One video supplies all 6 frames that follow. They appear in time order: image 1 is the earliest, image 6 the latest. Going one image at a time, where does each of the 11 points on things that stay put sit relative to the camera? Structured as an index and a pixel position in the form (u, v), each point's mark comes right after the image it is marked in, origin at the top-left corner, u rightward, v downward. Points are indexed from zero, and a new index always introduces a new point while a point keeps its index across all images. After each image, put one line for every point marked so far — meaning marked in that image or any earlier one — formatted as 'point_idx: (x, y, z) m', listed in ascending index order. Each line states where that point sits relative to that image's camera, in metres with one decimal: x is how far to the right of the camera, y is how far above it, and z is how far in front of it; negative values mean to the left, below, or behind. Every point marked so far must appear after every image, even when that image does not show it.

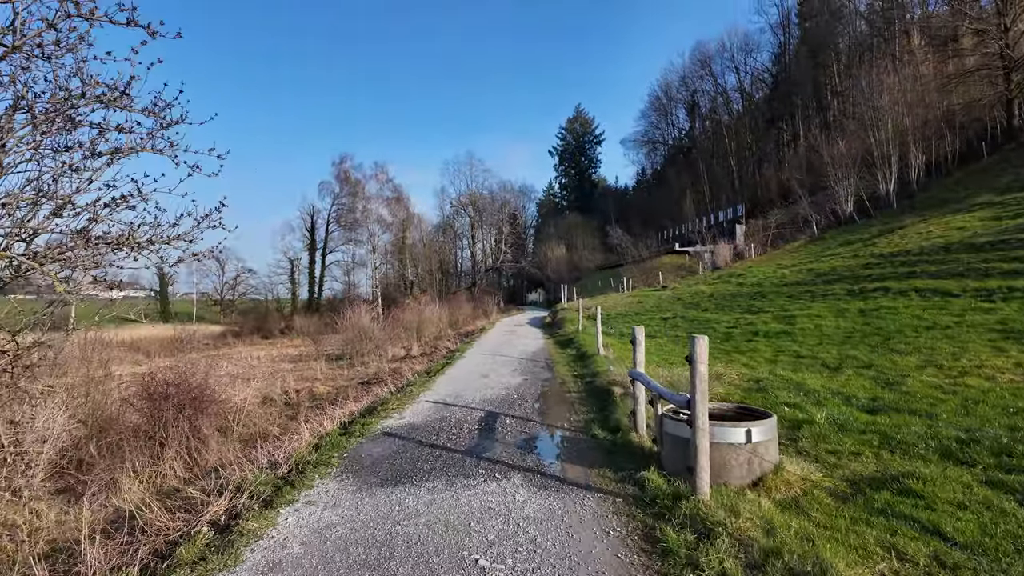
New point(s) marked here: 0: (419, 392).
0: (-1.5, -1.7, +7.7) m
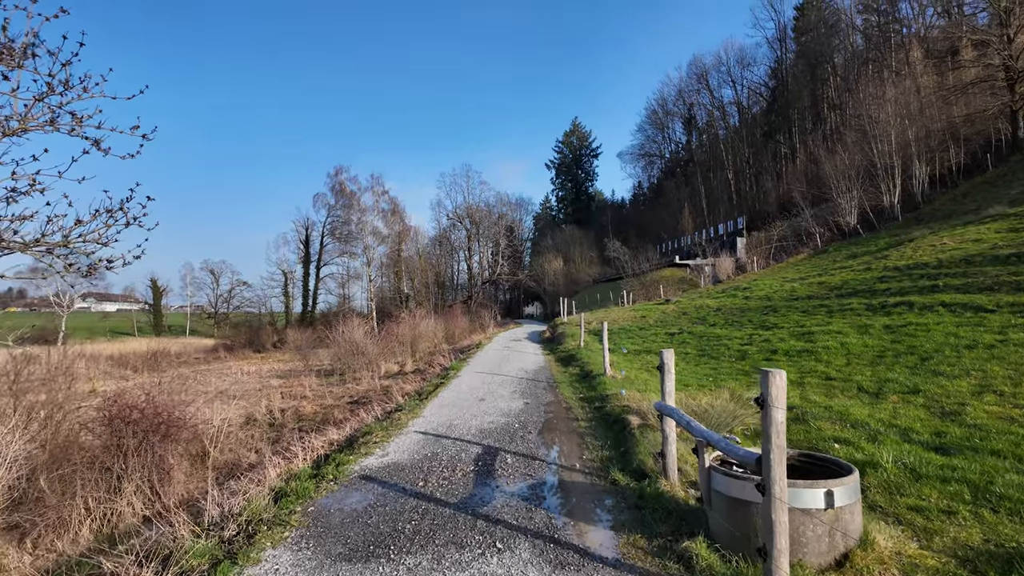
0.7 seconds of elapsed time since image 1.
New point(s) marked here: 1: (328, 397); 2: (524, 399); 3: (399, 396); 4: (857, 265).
0: (-1.5, -1.9, +6.9) m
1: (-7.7, -4.6, +19.7) m
2: (+0.2, -2.0, +8.4) m
3: (-2.6, -2.5, +10.9) m
4: (+13.7, +0.9, +18.7) m
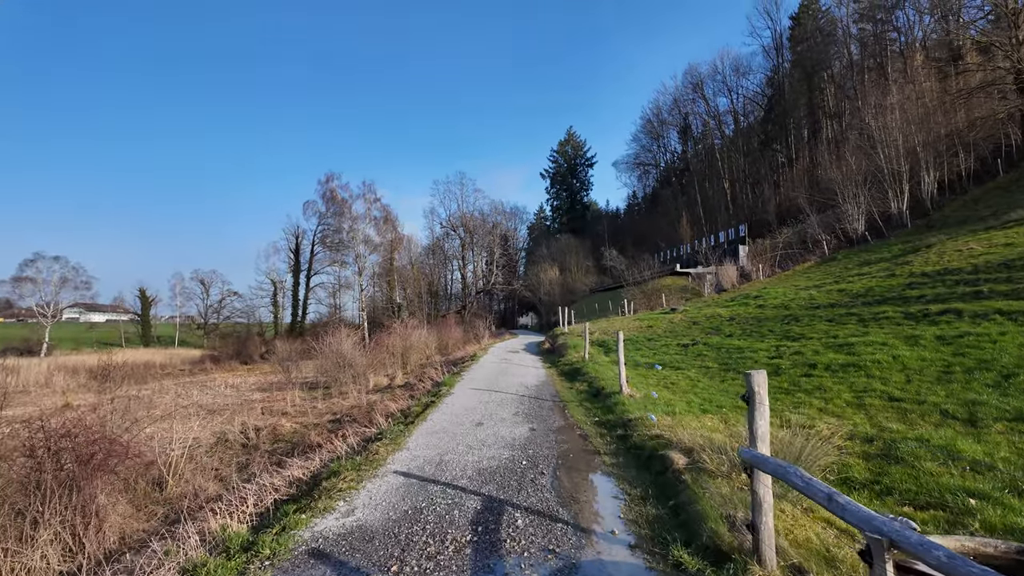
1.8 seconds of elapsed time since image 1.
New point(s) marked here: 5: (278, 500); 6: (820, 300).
0: (-1.5, -2.0, +5.5) m
1: (-7.8, -4.9, +18.2) m
2: (+0.2, -2.0, +7.0) m
3: (-2.6, -2.6, +9.5) m
4: (+13.6, +0.6, +17.6) m
5: (-2.6, -2.4, +5.3) m
6: (+10.2, -0.4, +15.6) m
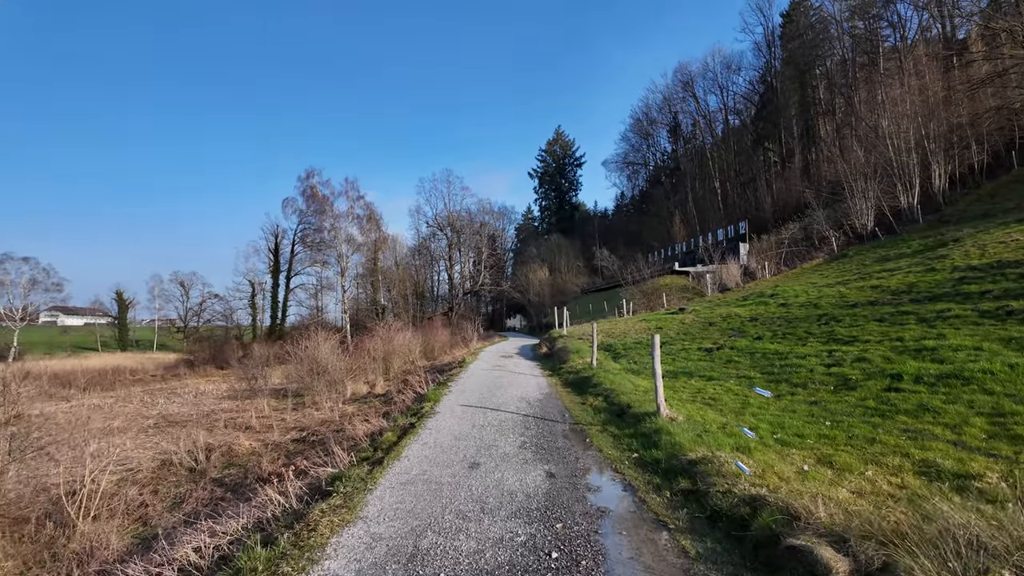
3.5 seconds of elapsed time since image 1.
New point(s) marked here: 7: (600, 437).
0: (-1.4, -1.8, +3.4) m
1: (-8.0, -4.8, +16.0) m
2: (+0.3, -1.9, +5.0) m
3: (-2.6, -2.5, +7.5) m
4: (+13.4, +0.7, +16.0) m
5: (-2.5, -2.2, +3.2) m
6: (+10.1, -0.3, +13.9) m
7: (+1.2, -2.0, +6.2) m
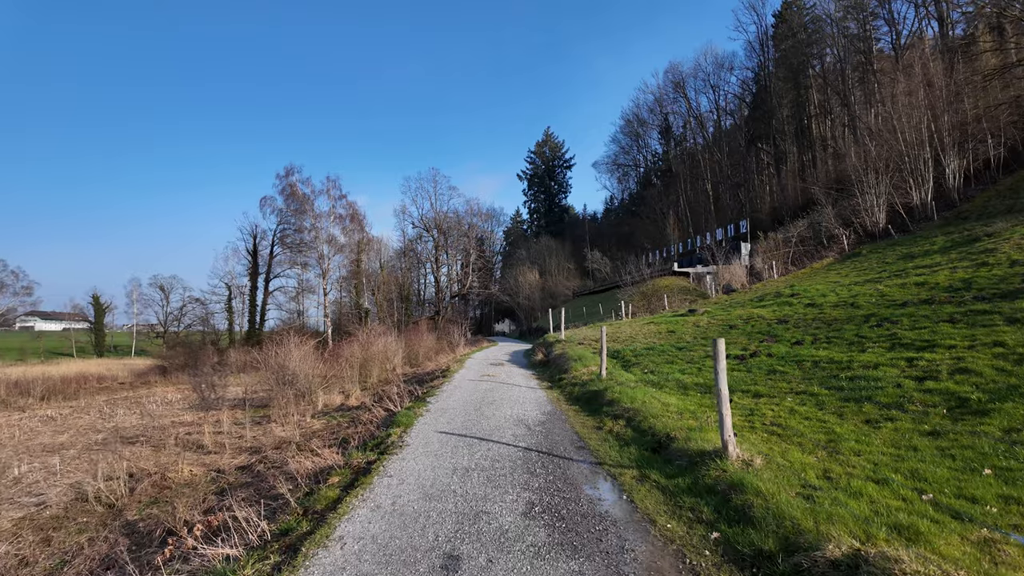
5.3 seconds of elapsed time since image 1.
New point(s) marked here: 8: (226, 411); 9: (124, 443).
0: (-1.3, -1.6, +1.3) m
1: (-8.3, -4.7, +13.6) m
2: (+0.4, -1.7, +2.9) m
3: (-2.6, -2.3, +5.3) m
4: (+13.2, +0.8, +14.2) m
5: (-2.4, -2.0, +1.1) m
6: (+9.9, -0.2, +12.1) m
7: (+1.1, -1.8, +4.2) m
8: (-11.4, -5.0, +18.2) m
9: (-14.2, -5.6, +16.8) m
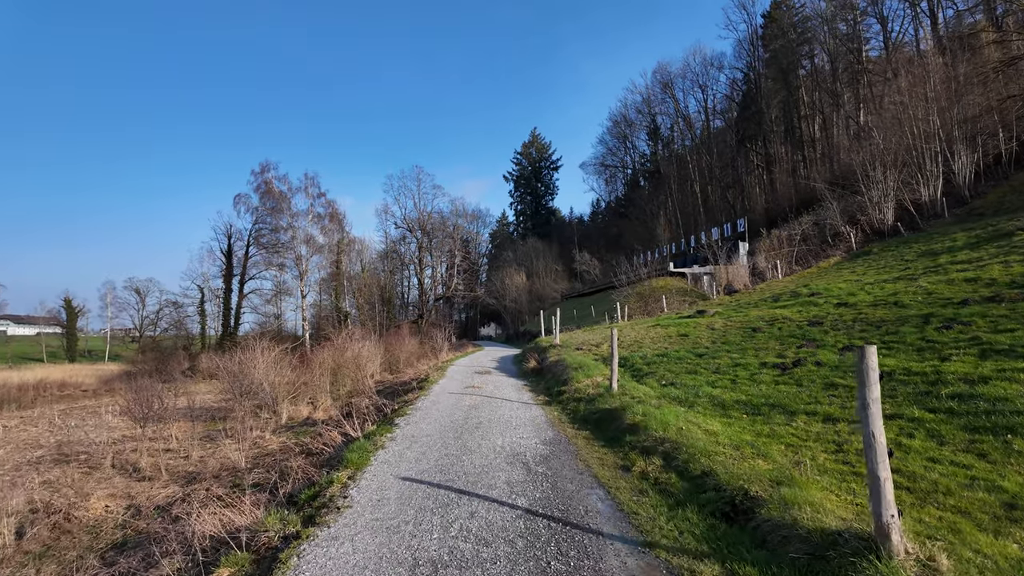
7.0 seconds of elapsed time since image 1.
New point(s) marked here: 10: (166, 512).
0: (-1.2, -1.4, -0.7) m
1: (-8.6, -4.6, +11.4) m
2: (+0.4, -1.5, +1.0) m
3: (-2.7, -2.2, +3.3) m
4: (+12.9, +0.8, +12.7) m
5: (-2.3, -1.8, -0.9) m
6: (+9.6, -0.1, +10.5) m
7: (+1.2, -1.6, +2.2) m
8: (-11.8, -4.9, +15.9) m
9: (-14.6, -5.5, +14.3) m
10: (-6.0, -3.8, +7.9) m
